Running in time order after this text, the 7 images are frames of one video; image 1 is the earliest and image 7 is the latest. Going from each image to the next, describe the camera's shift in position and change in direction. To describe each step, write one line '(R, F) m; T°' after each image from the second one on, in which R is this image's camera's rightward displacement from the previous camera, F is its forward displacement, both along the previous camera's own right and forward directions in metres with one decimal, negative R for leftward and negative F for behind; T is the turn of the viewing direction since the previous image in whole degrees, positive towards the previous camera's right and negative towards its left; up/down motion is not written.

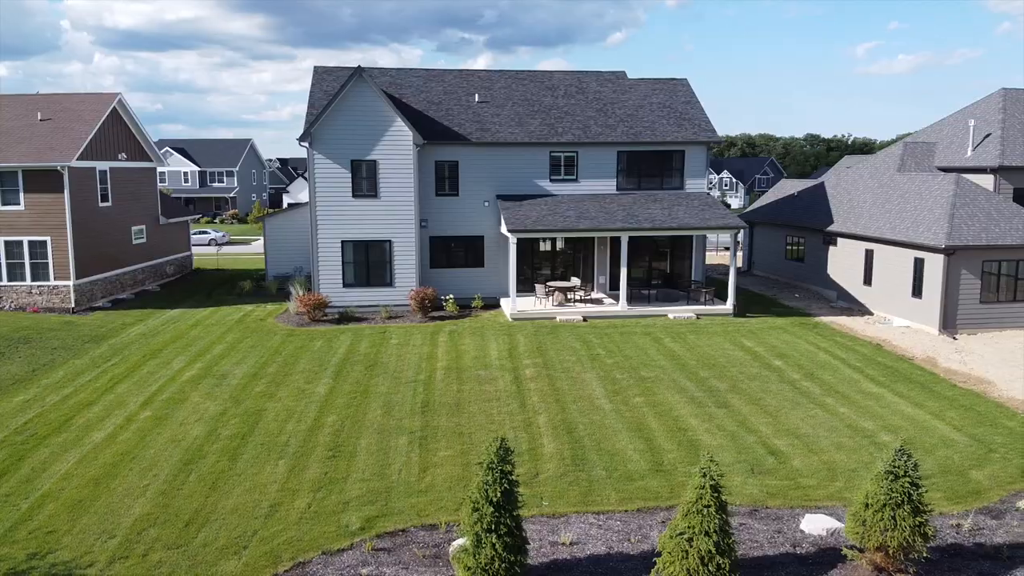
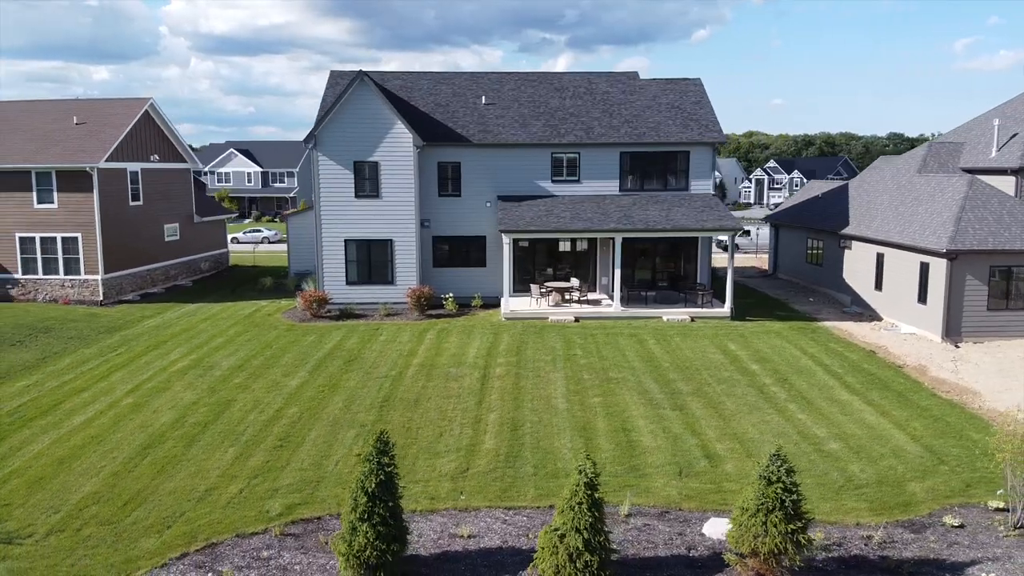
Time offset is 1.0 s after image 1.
(+2.5, -0.2) m; -6°
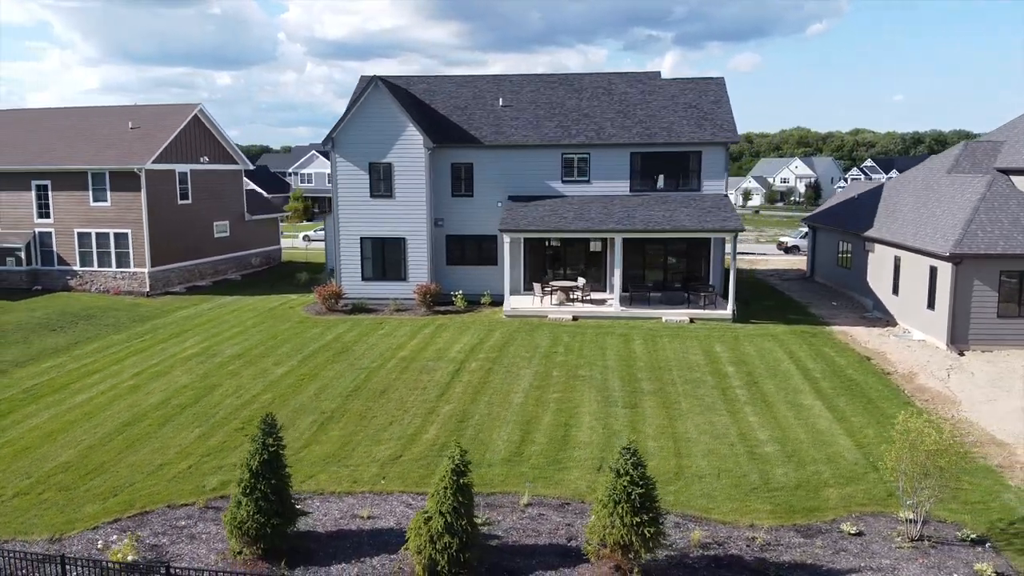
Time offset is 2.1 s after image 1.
(+3.1, -0.3) m; -7°
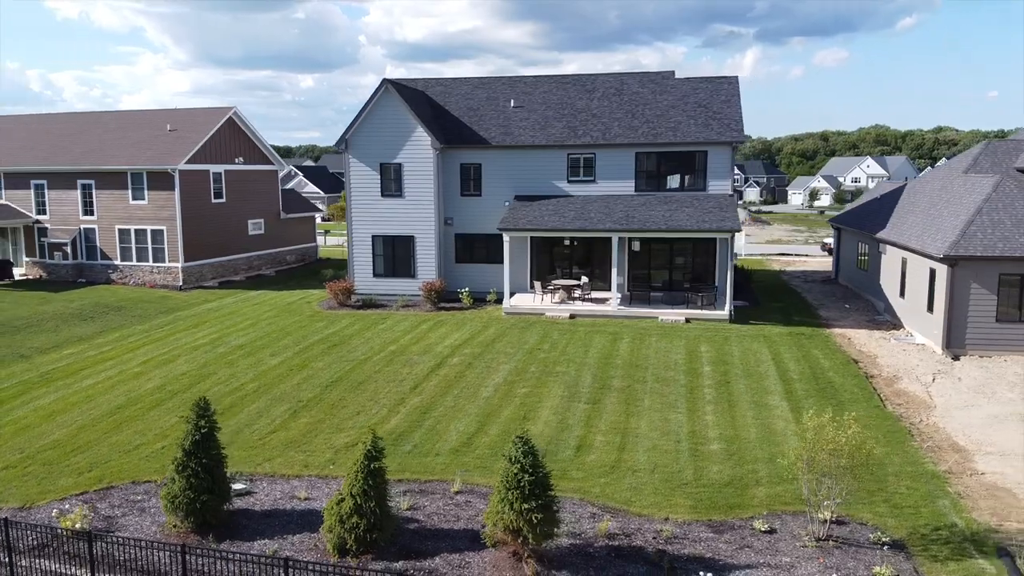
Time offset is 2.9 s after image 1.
(+2.3, -0.4) m; -5°
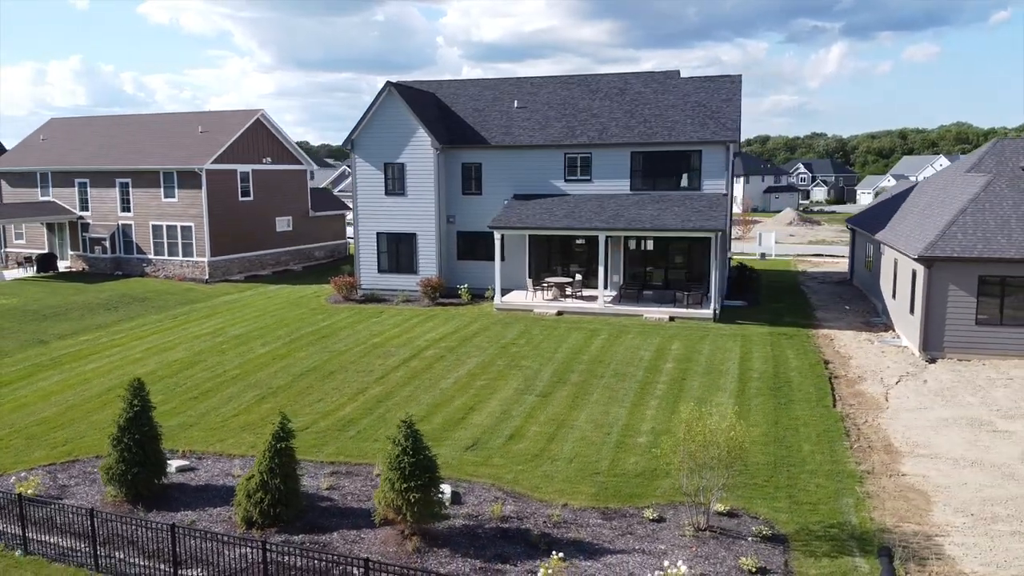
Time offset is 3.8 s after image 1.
(+2.6, -0.5) m; -5°
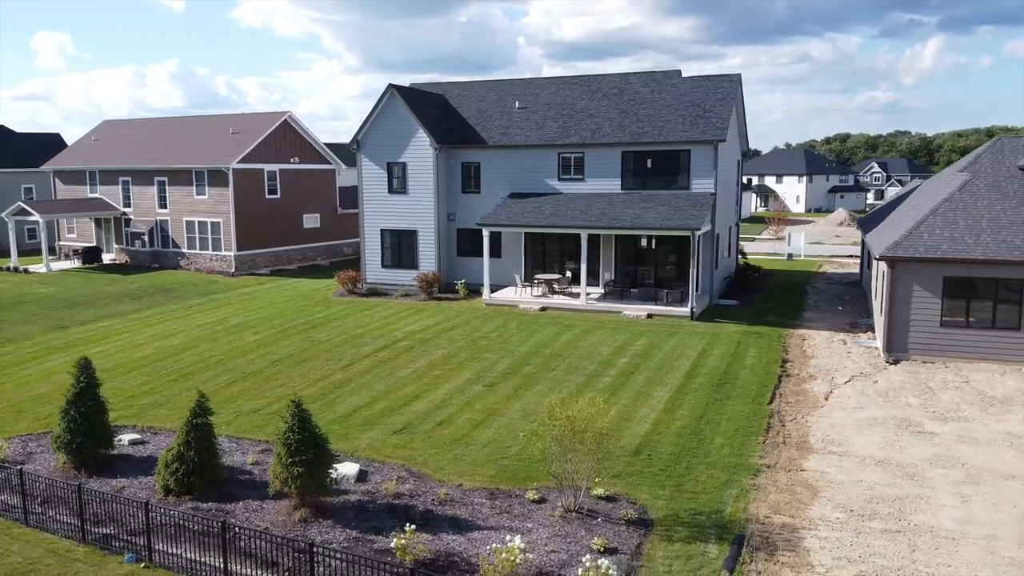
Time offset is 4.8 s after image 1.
(+3.0, -0.6) m; -6°
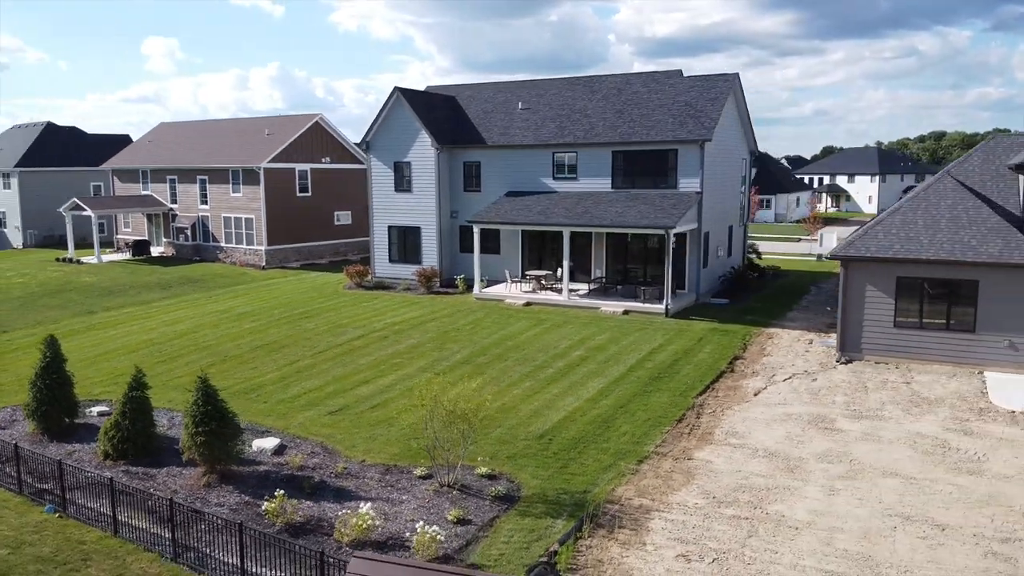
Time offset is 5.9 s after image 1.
(+3.4, -0.7) m; -6°
